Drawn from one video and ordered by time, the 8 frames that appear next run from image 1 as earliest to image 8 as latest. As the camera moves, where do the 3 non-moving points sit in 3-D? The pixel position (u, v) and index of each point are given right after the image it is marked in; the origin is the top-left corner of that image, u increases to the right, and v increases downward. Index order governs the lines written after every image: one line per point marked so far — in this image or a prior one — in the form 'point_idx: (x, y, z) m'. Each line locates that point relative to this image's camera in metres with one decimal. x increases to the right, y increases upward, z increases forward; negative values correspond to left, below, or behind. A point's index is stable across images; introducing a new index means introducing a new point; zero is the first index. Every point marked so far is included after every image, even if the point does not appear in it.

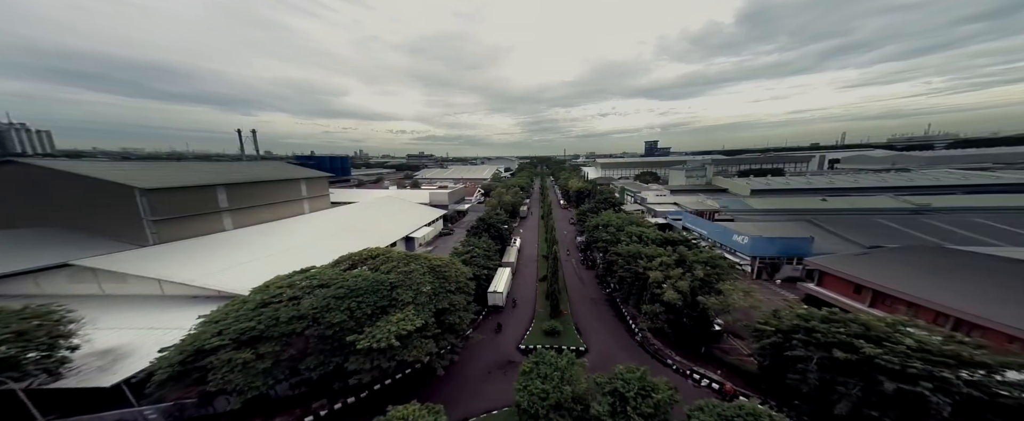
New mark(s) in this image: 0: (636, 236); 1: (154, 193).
0: (+7.4, -1.6, +17.8) m
1: (-22.3, +1.1, +18.5) m
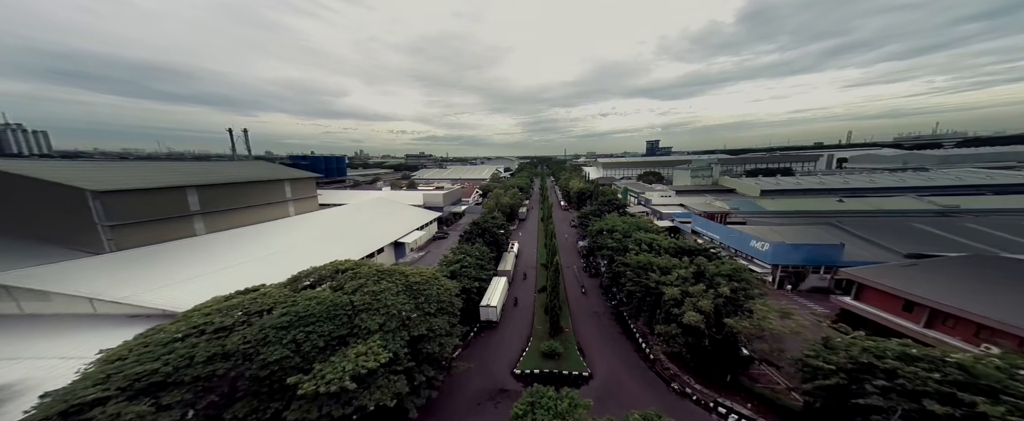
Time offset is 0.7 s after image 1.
0: (+7.1, -1.8, +15.9) m
1: (-22.6, +0.8, +16.7) m
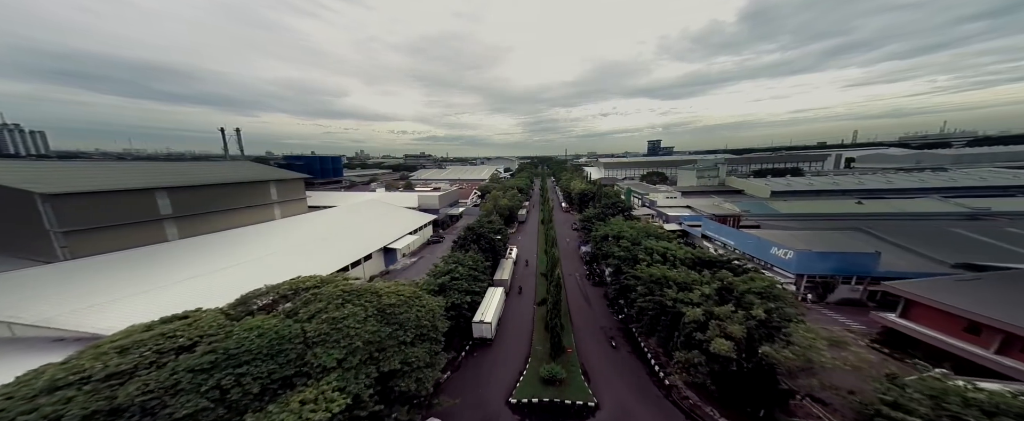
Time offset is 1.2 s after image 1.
0: (+7.0, -2.0, +14.3) m
1: (-22.8, +0.6, +15.0) m
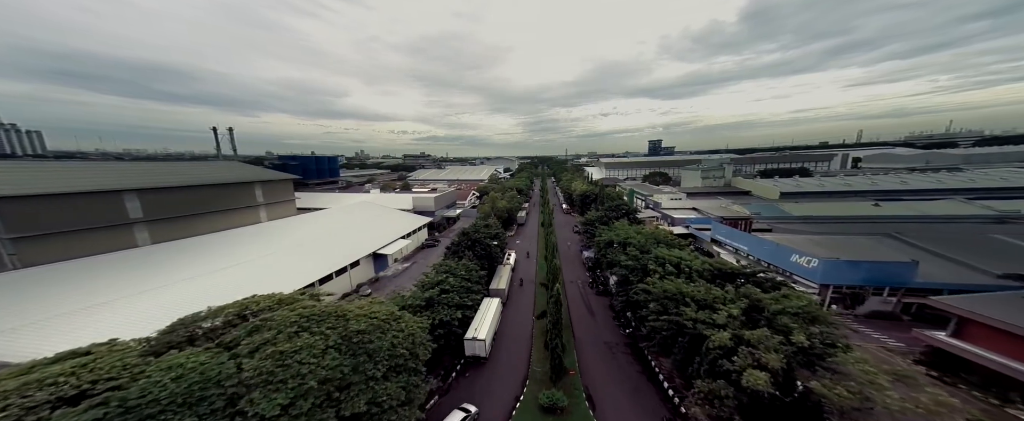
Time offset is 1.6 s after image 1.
0: (+6.8, -2.3, +12.8) m
1: (-22.9, +0.3, +13.7) m
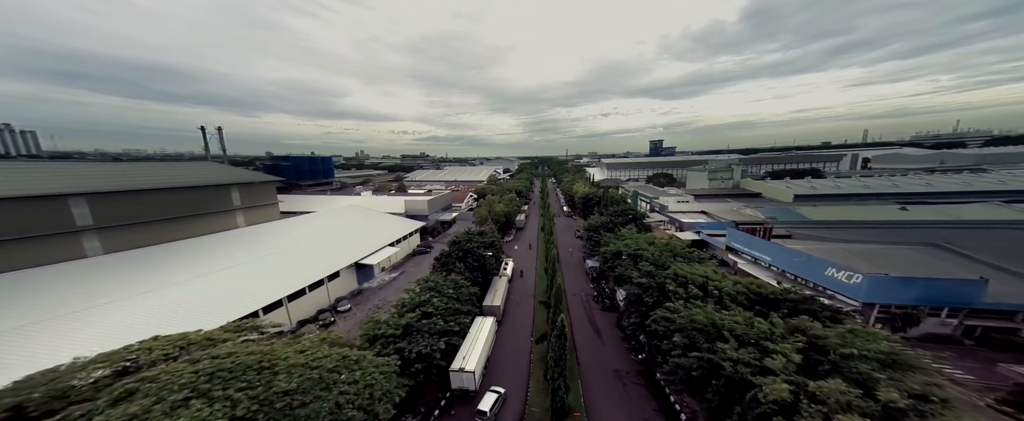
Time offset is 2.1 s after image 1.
0: (+6.6, -2.7, +10.8) m
1: (-23.2, -0.1, +11.7) m
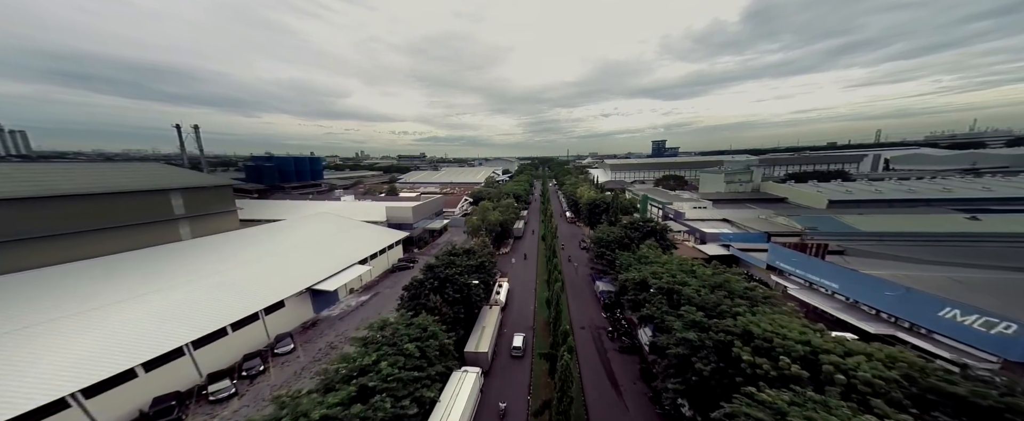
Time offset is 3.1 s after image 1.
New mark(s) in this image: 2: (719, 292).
0: (+6.2, -3.4, +6.9) m
1: (-23.5, -0.7, +7.8) m
2: (+7.0, -2.7, +10.4) m
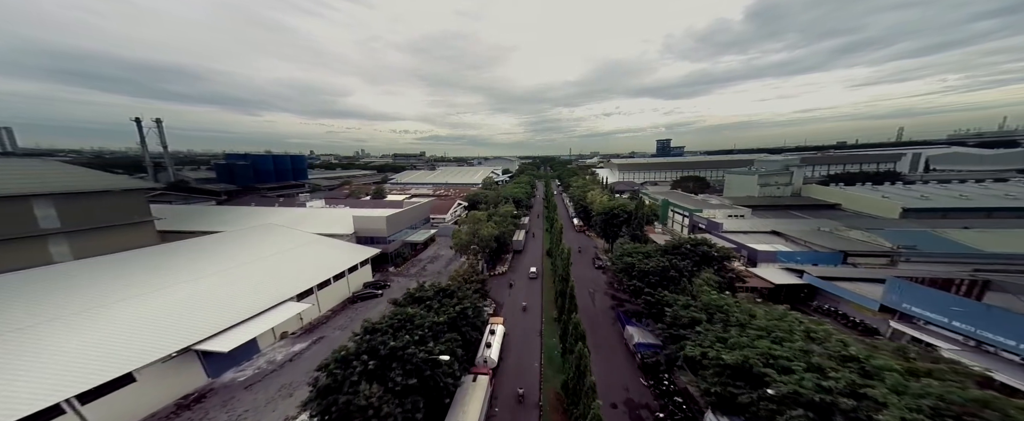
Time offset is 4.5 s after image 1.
0: (+6.0, -4.2, +1.3) m
1: (-23.7, -1.5, +2.3) m
2: (+6.8, -3.5, +4.7) m
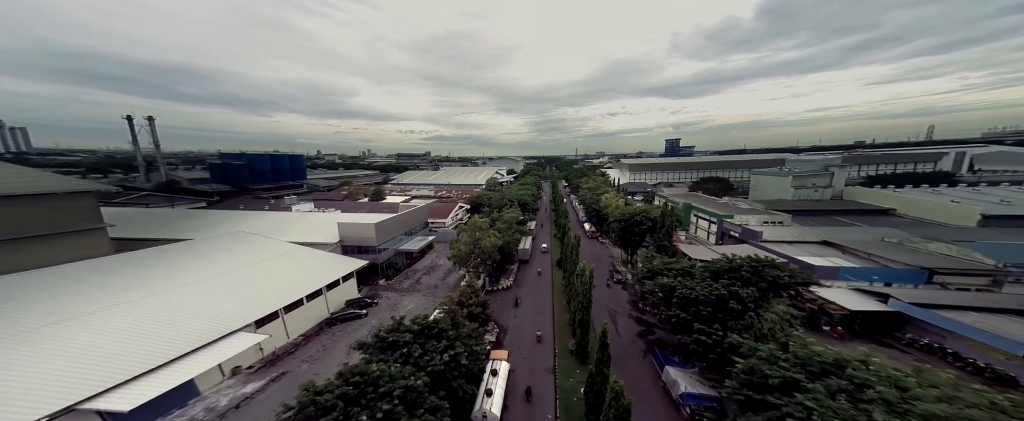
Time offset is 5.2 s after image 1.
0: (+6.0, -4.6, -1.9) m
1: (-23.7, -1.8, -0.2) m
2: (+6.9, -4.0, +1.6) m
